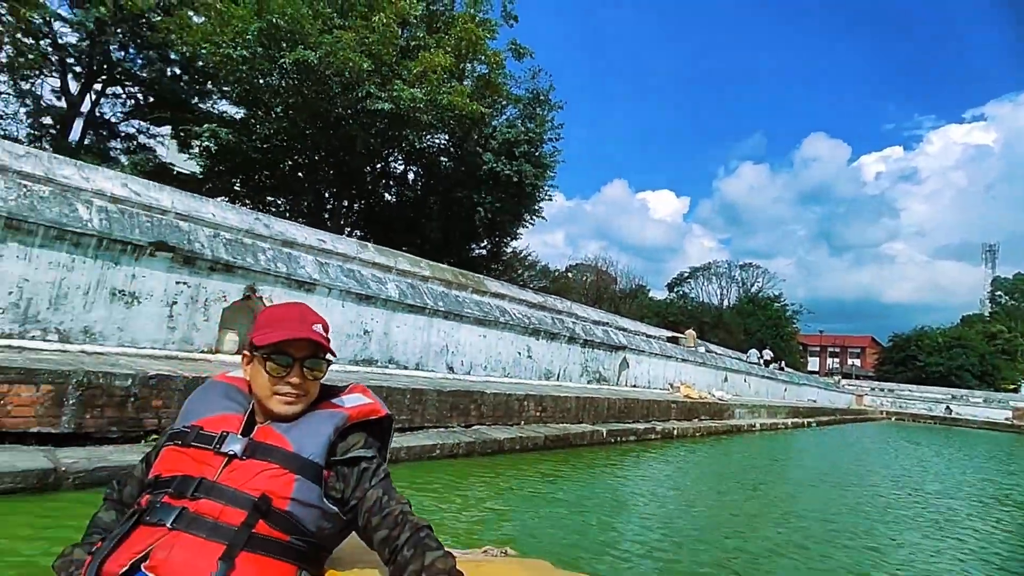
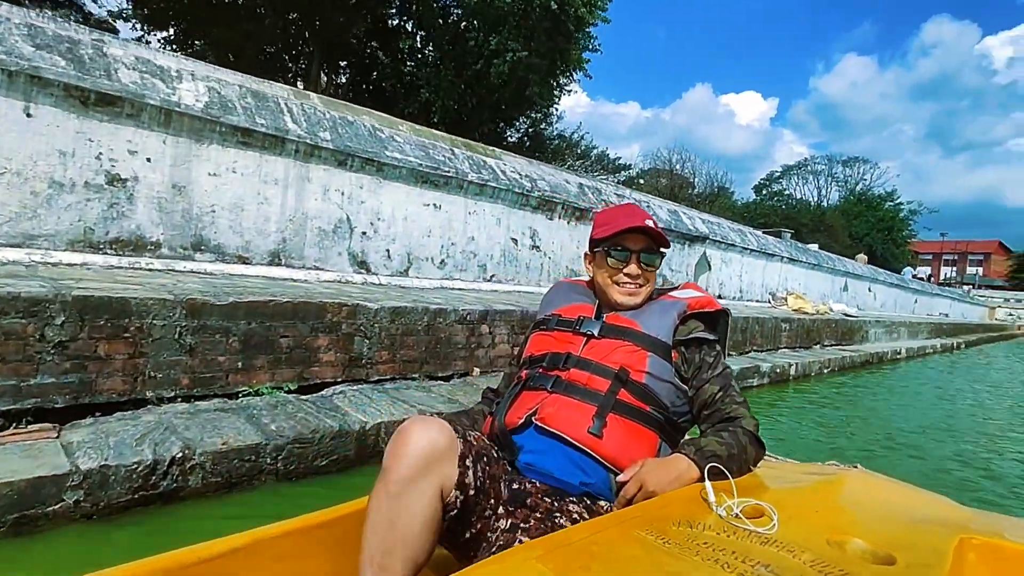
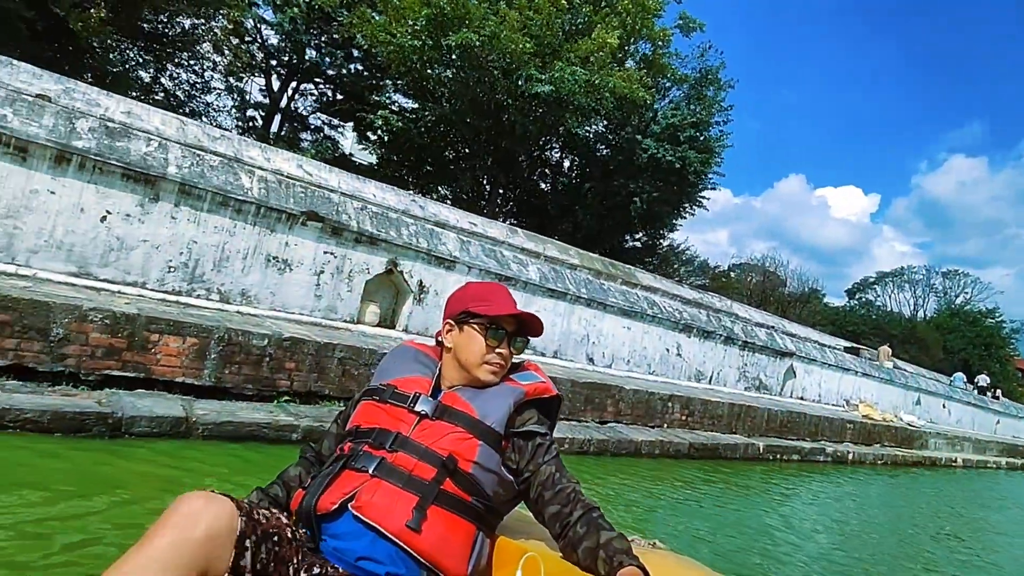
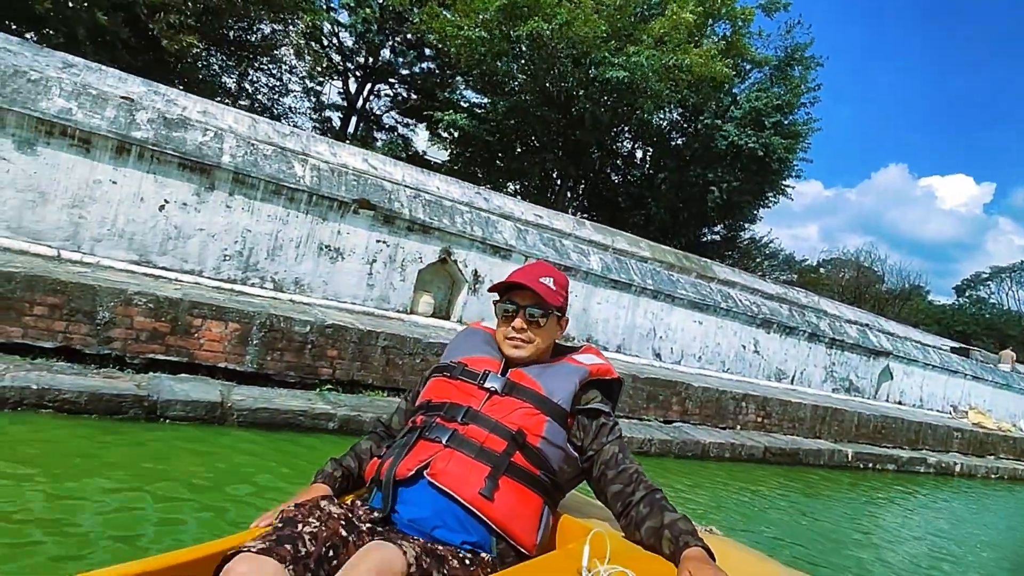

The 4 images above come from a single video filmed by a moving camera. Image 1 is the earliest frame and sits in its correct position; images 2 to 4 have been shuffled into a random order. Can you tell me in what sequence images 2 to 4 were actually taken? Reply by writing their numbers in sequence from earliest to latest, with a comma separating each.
3, 4, 2
